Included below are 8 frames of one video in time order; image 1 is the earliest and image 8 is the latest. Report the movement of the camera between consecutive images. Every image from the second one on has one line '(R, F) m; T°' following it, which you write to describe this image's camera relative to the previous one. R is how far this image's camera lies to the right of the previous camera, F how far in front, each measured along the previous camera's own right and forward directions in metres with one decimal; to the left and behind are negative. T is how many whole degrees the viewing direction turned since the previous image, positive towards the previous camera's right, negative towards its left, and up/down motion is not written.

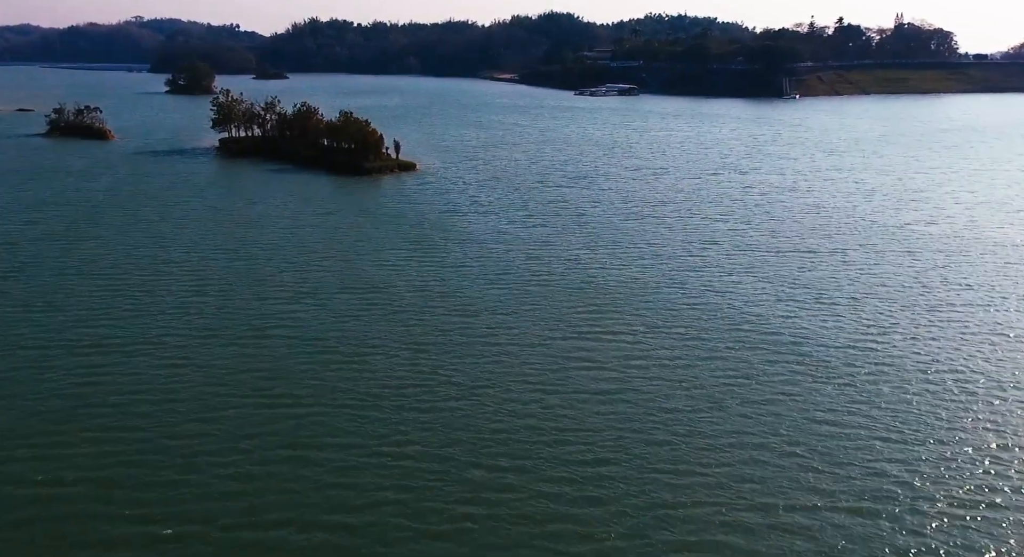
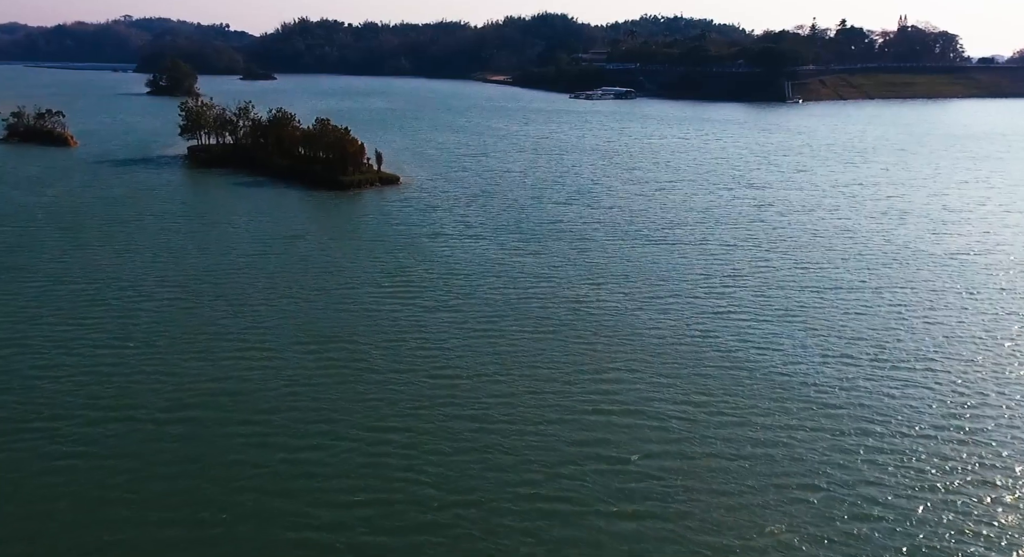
(0.0, +1.1) m; 0°
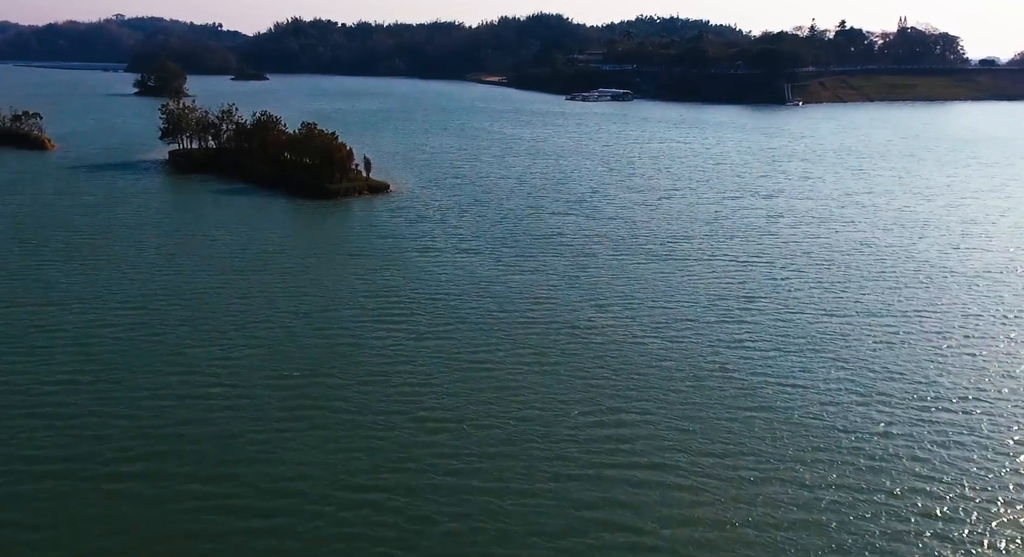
(0.0, +0.6) m; 0°
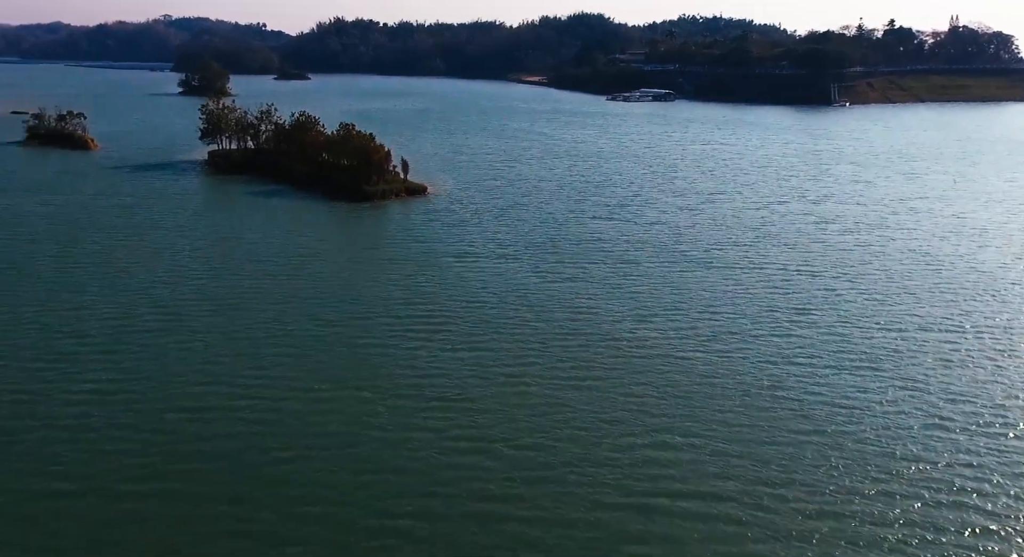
(0.0, +0.2) m; -3°
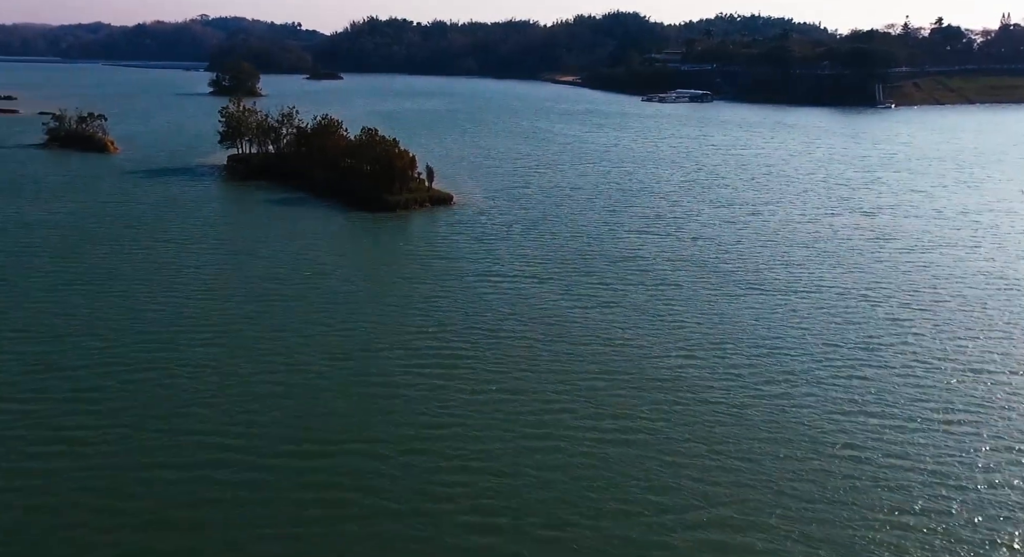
(0.0, +0.6) m; -2°
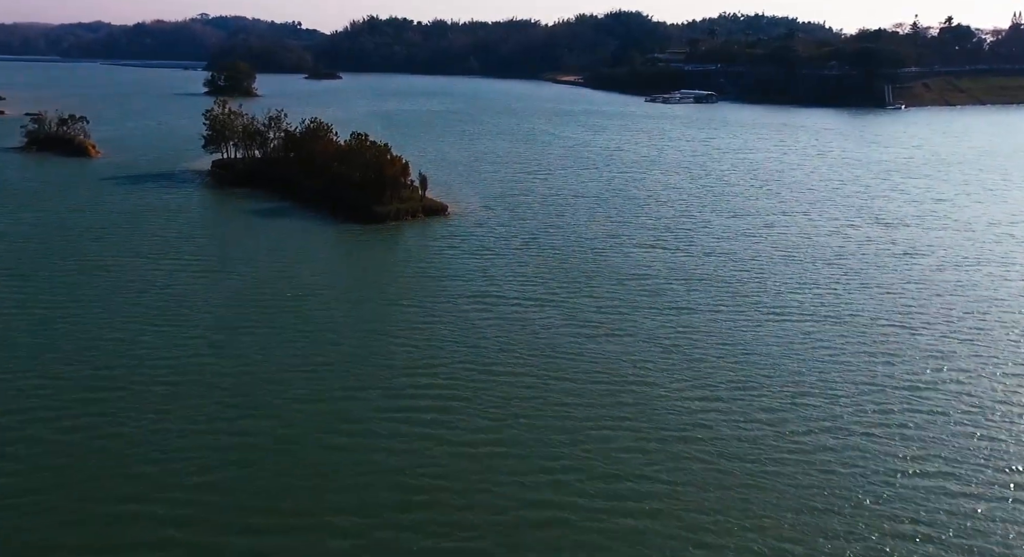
(0.0, +0.6) m; 0°
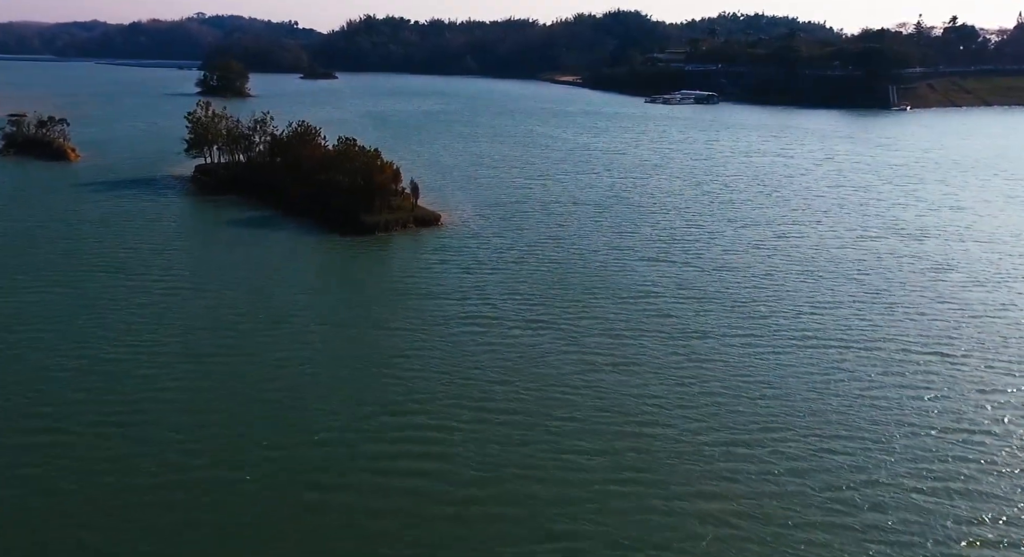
(0.0, +0.5) m; 0°
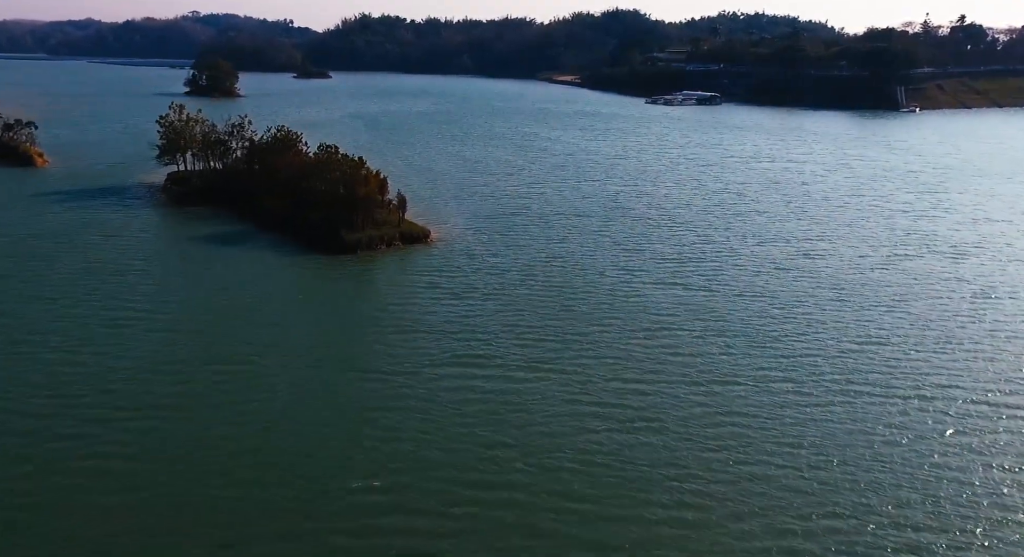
(0.0, +0.8) m; 0°
